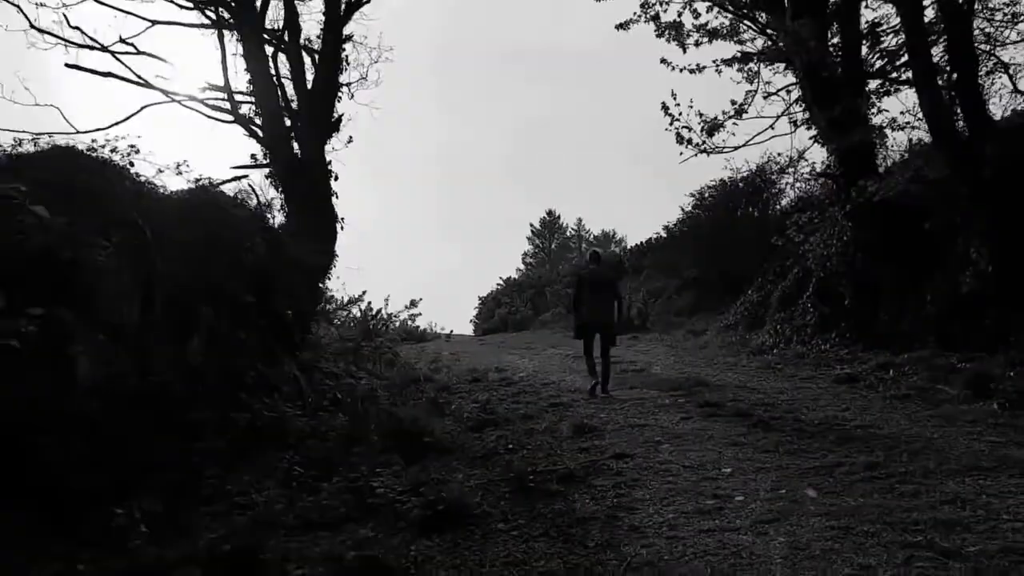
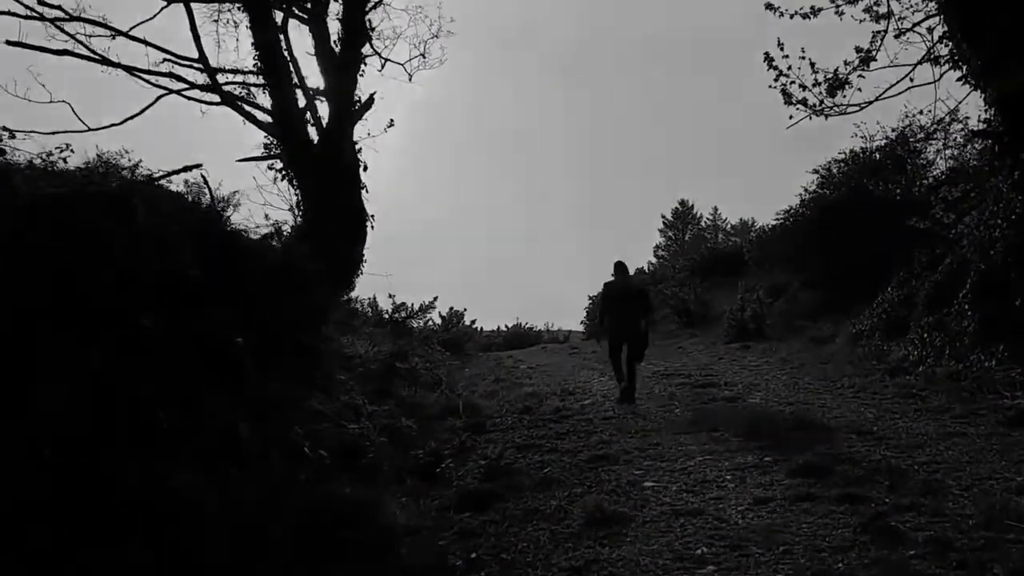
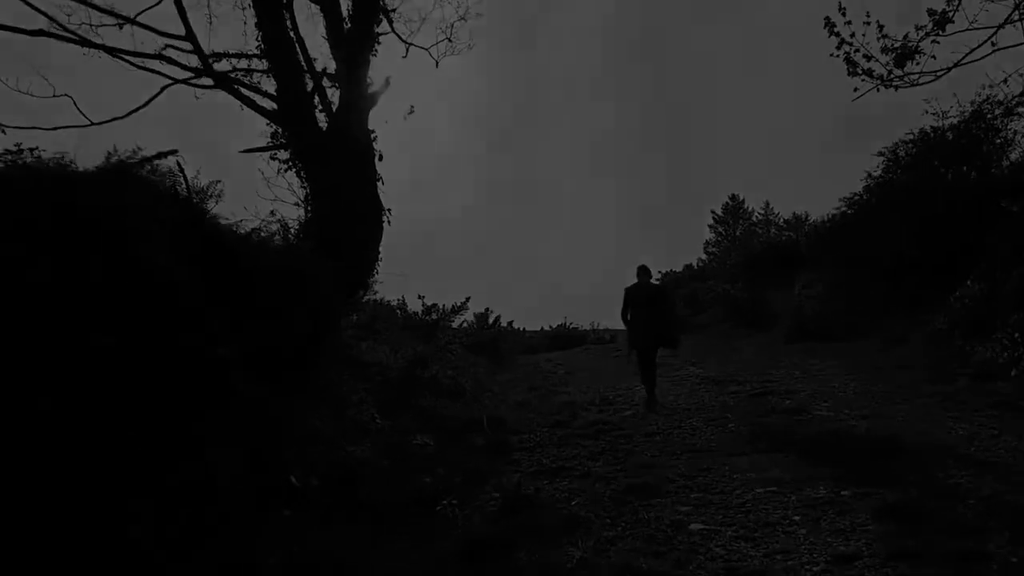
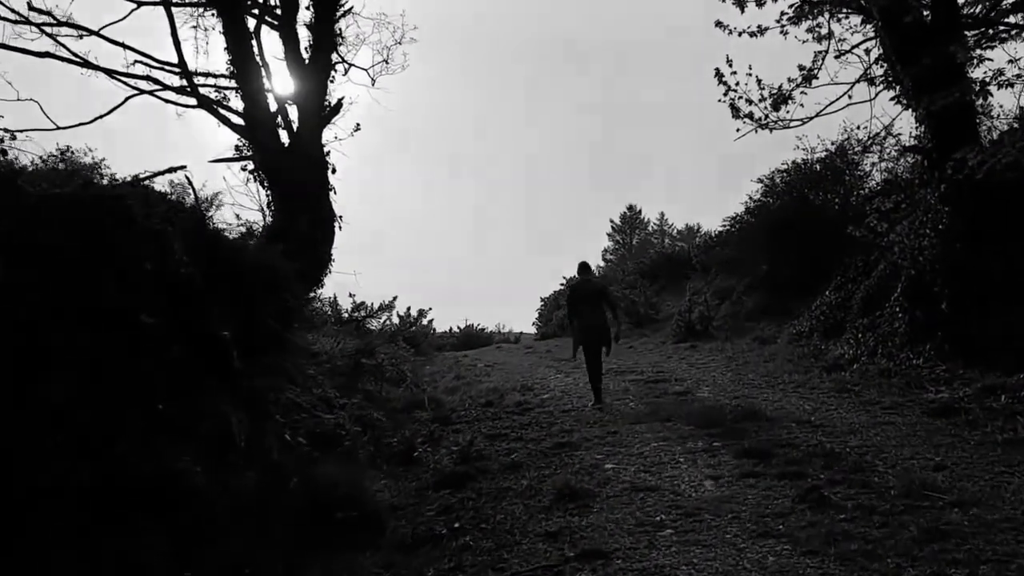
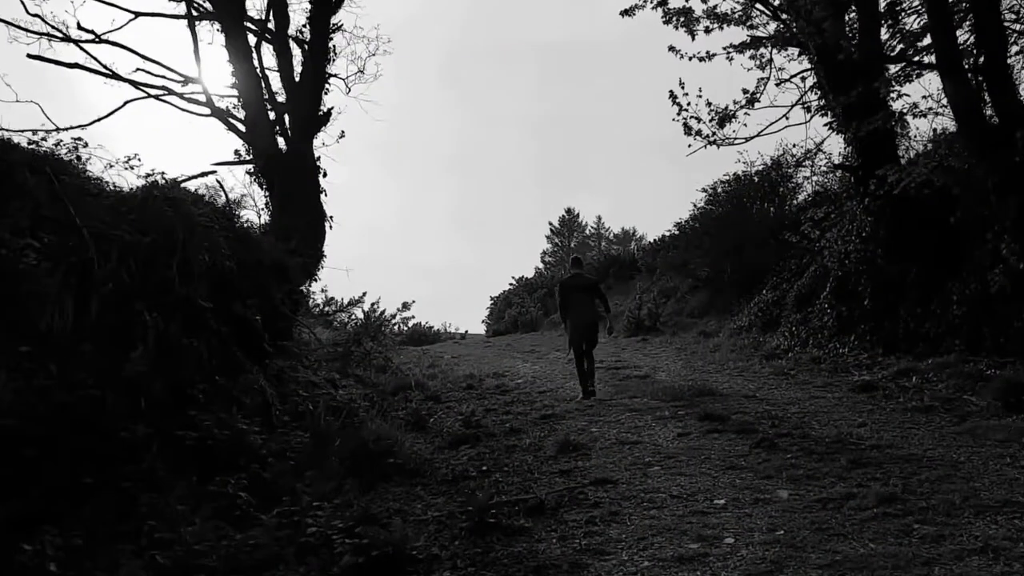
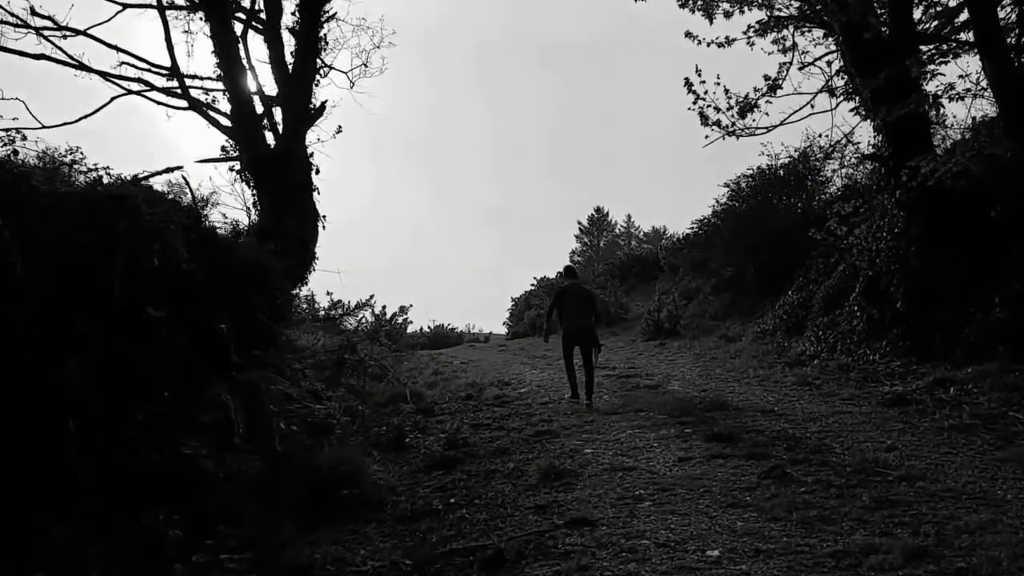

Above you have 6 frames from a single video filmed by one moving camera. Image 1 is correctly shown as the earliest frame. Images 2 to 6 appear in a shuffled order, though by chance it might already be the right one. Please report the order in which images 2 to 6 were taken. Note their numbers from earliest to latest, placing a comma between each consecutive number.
5, 6, 4, 2, 3
